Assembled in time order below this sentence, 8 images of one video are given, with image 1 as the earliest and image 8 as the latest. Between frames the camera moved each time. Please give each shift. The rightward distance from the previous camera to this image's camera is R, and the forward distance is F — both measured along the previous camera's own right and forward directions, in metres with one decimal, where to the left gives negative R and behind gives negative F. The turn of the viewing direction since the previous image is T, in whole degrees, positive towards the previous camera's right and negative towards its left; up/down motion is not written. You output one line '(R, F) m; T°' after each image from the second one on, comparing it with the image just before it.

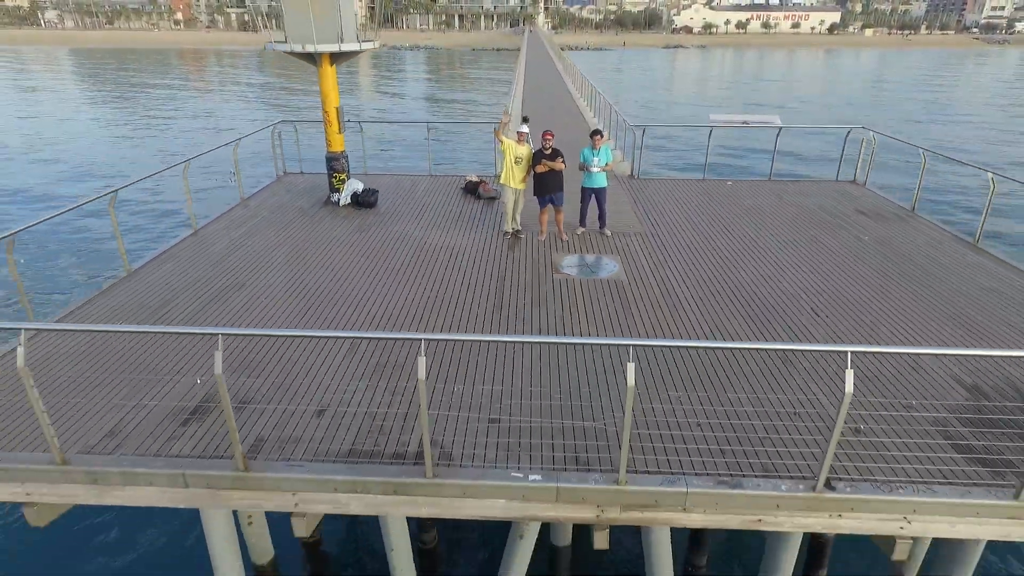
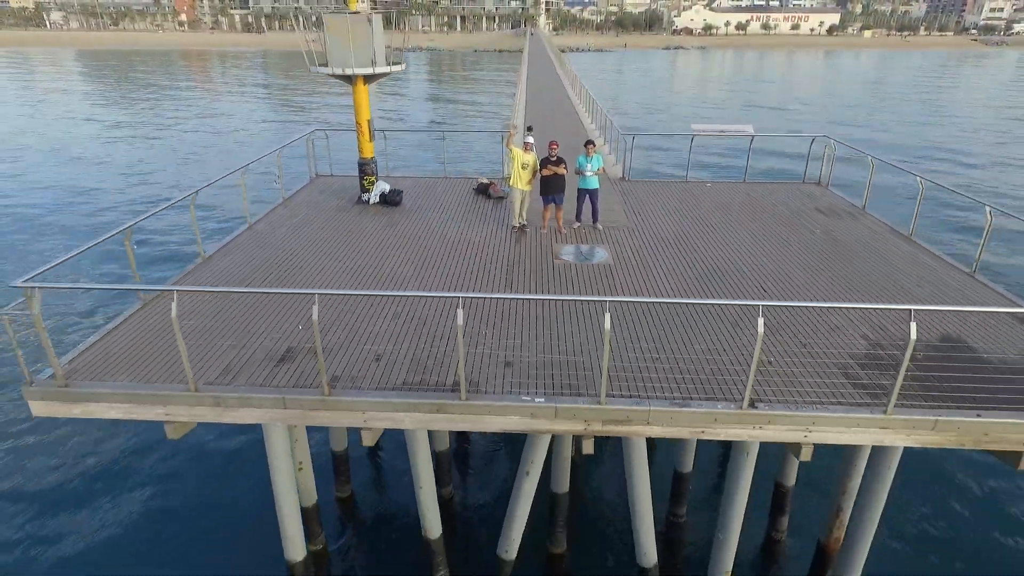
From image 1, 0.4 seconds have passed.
(-0.1, -1.2) m; 0°
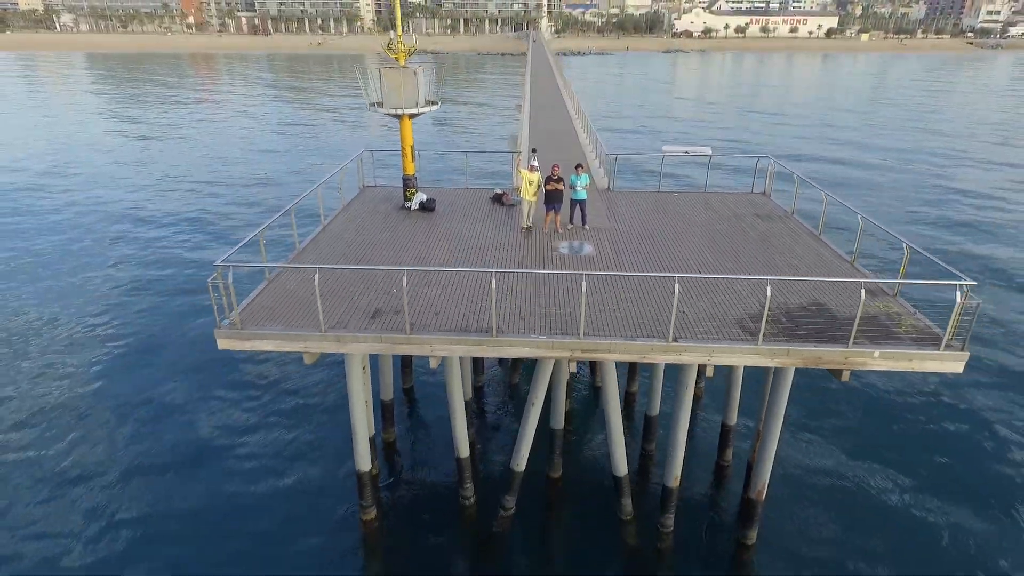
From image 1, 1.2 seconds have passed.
(-0.1, -2.7) m; 0°
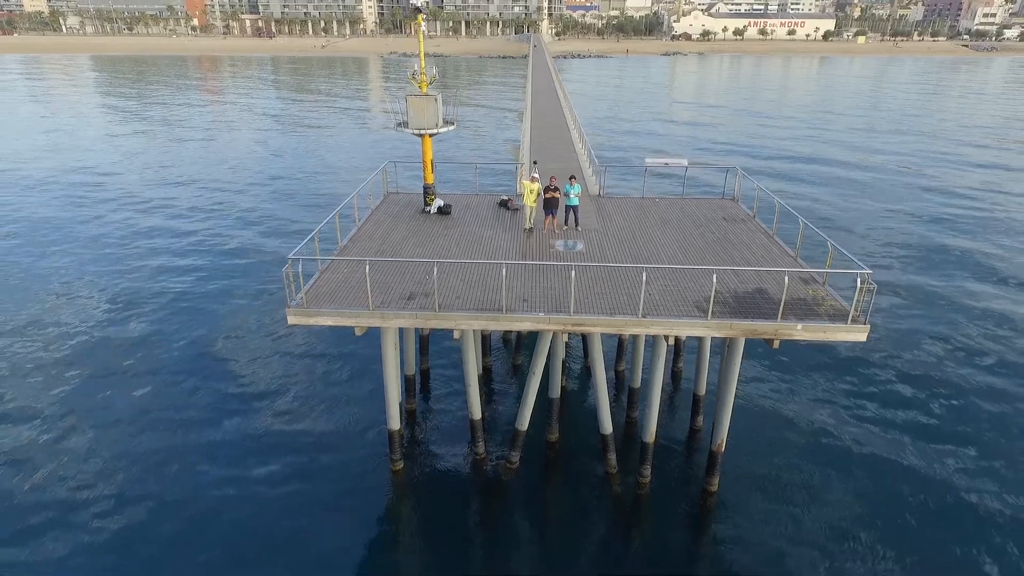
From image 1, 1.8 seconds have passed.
(-0.1, -2.1) m; 0°
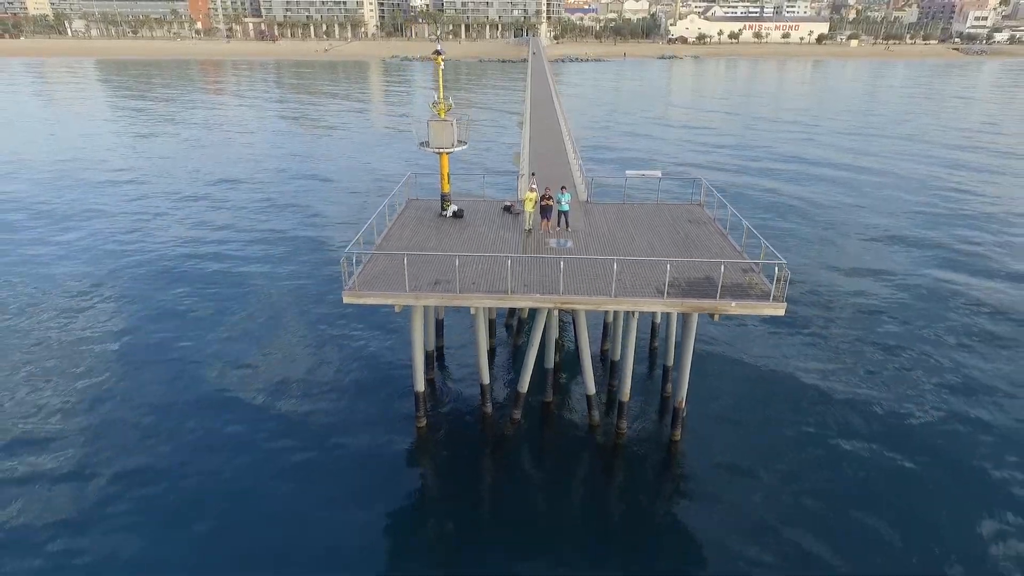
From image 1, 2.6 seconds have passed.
(-0.1, -2.9) m; 0°
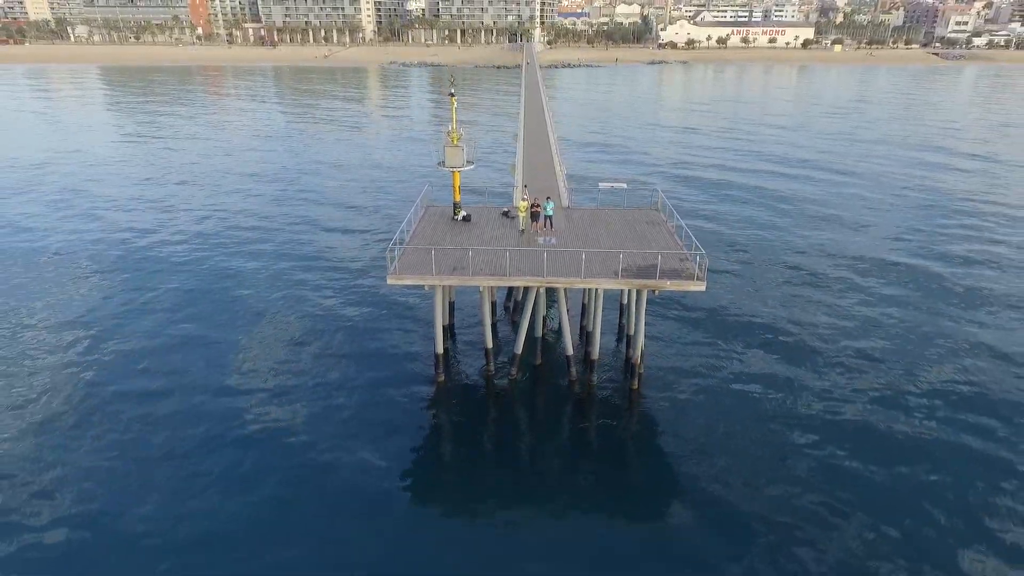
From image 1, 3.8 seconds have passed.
(-0.1, -4.6) m; 0°
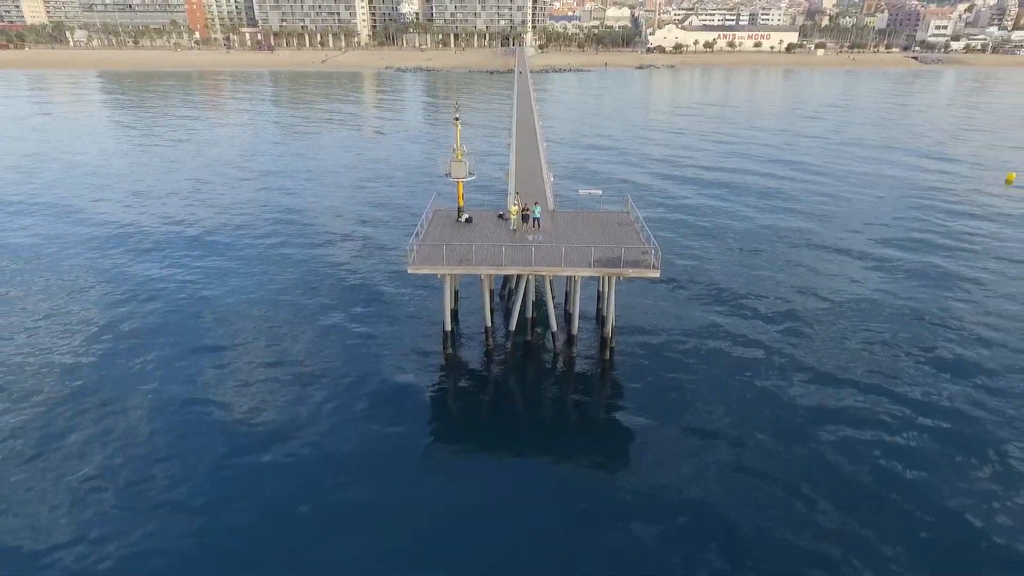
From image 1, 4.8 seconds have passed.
(0.0, -4.4) m; +1°
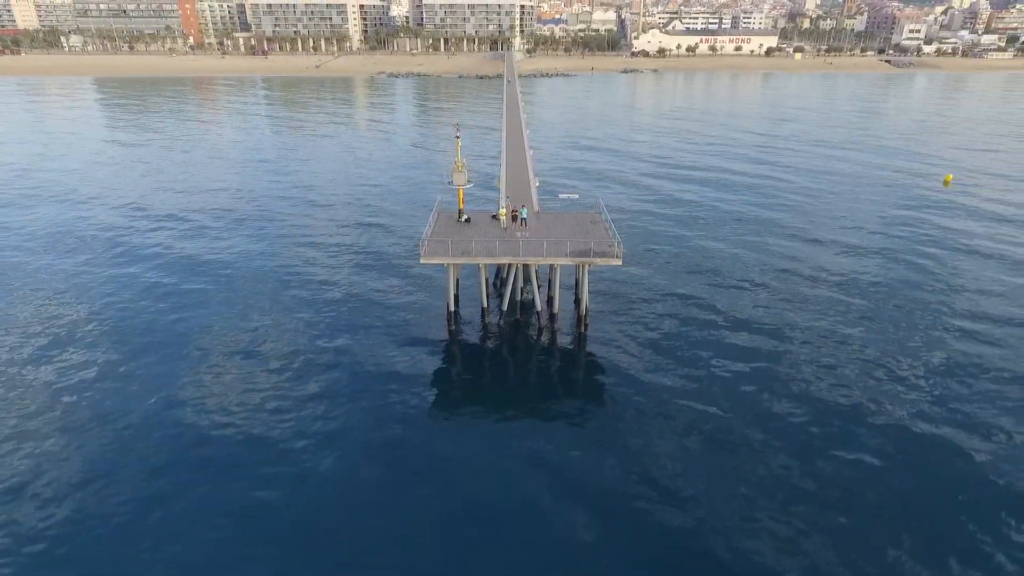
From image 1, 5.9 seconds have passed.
(-0.1, -5.3) m; +1°
